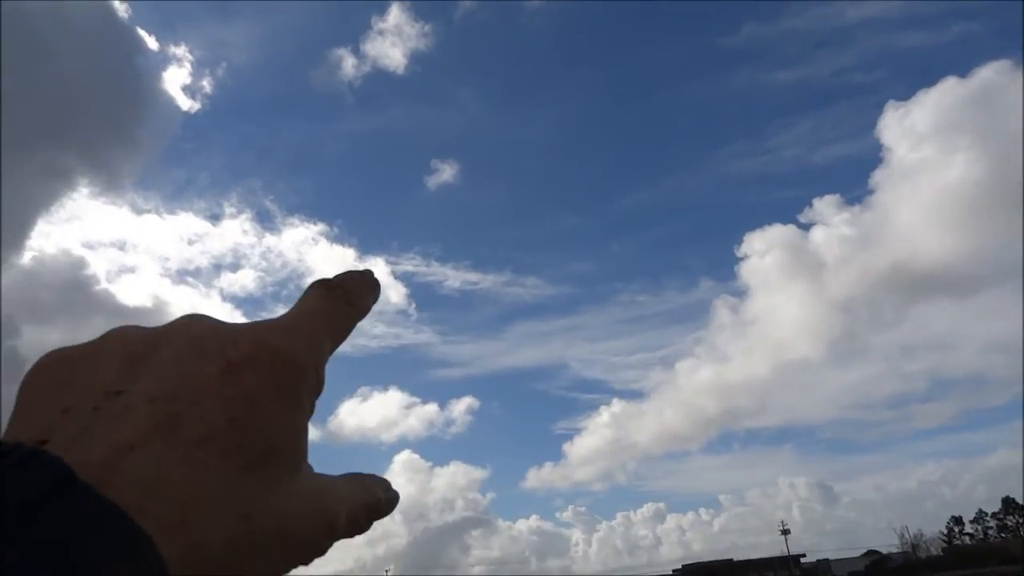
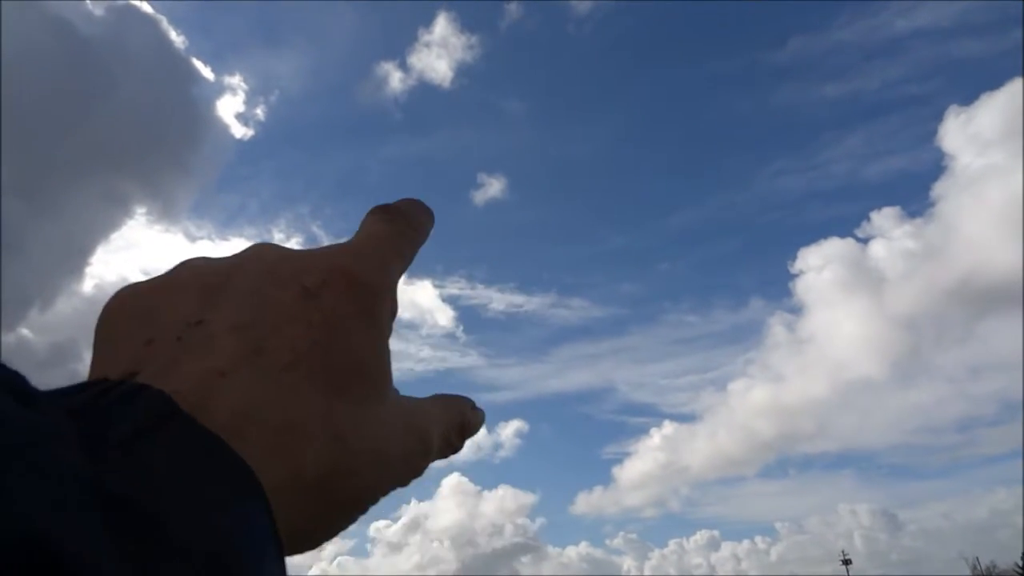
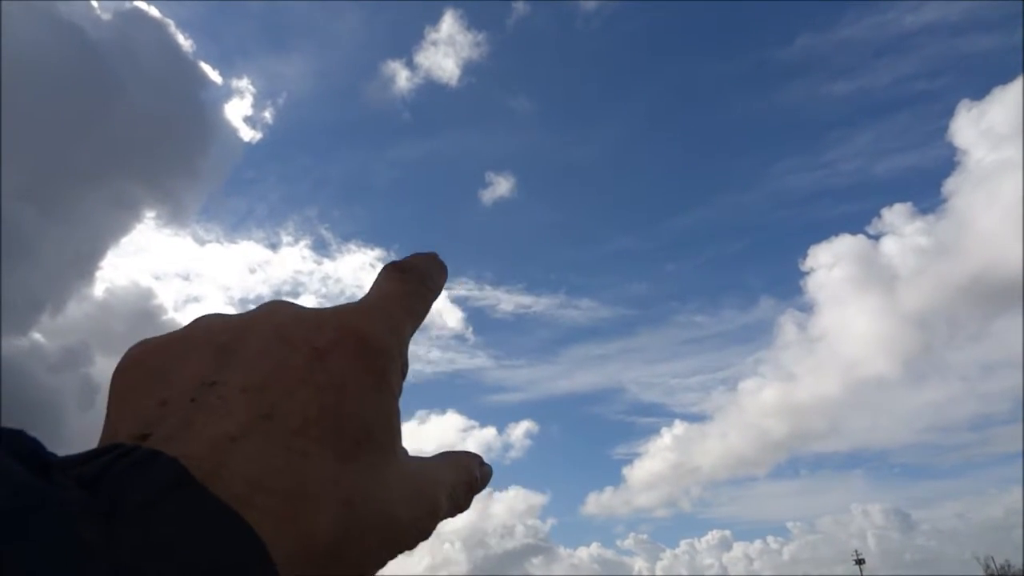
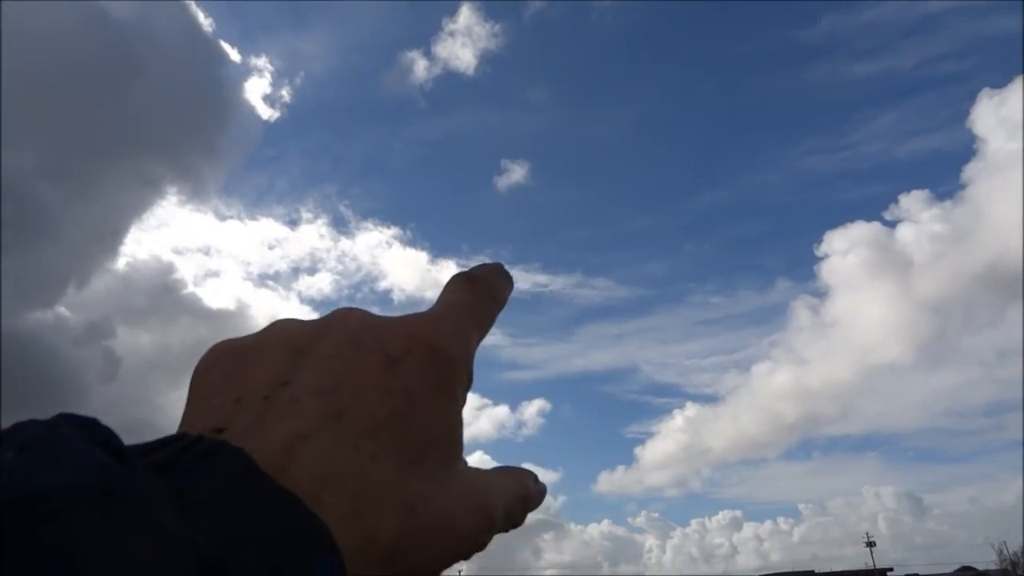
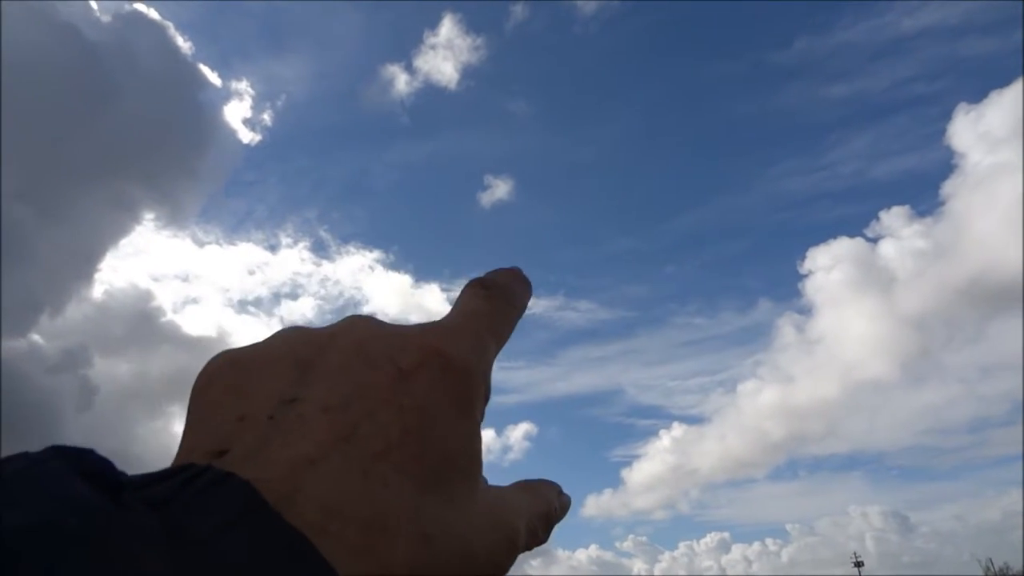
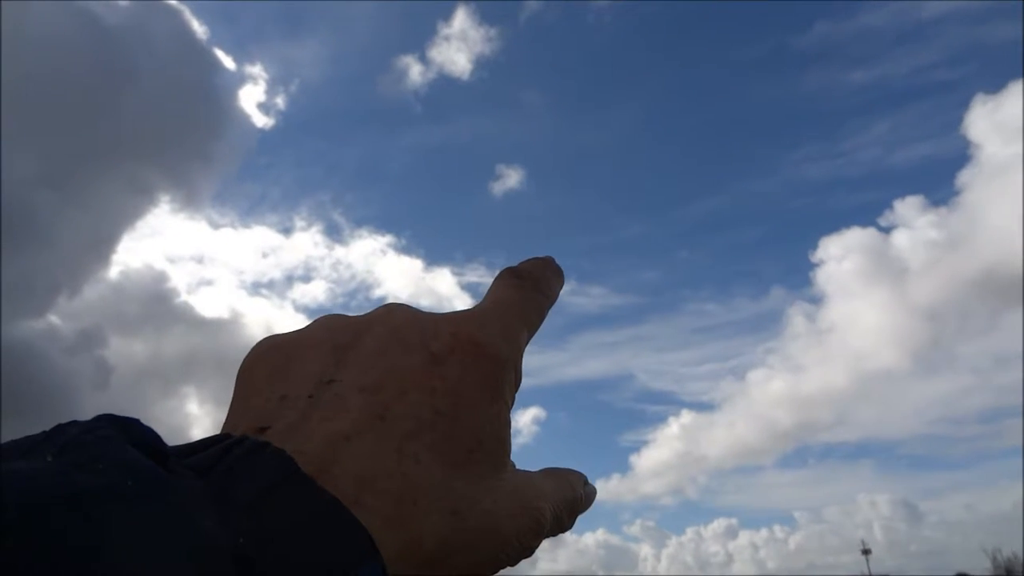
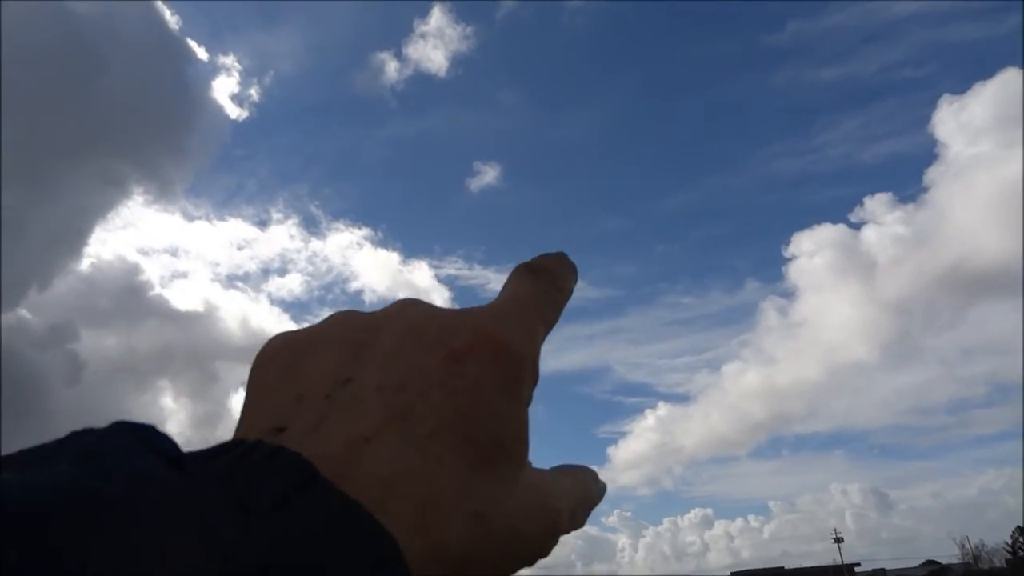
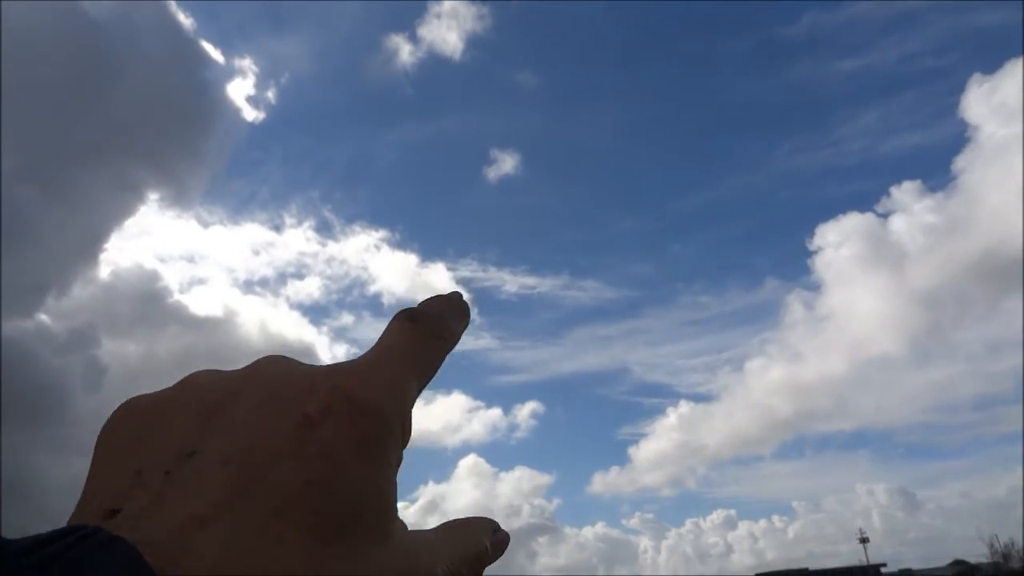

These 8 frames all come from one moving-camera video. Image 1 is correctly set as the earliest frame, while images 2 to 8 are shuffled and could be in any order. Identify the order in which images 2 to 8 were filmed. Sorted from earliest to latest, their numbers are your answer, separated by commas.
7, 4, 6, 2, 5, 3, 8
